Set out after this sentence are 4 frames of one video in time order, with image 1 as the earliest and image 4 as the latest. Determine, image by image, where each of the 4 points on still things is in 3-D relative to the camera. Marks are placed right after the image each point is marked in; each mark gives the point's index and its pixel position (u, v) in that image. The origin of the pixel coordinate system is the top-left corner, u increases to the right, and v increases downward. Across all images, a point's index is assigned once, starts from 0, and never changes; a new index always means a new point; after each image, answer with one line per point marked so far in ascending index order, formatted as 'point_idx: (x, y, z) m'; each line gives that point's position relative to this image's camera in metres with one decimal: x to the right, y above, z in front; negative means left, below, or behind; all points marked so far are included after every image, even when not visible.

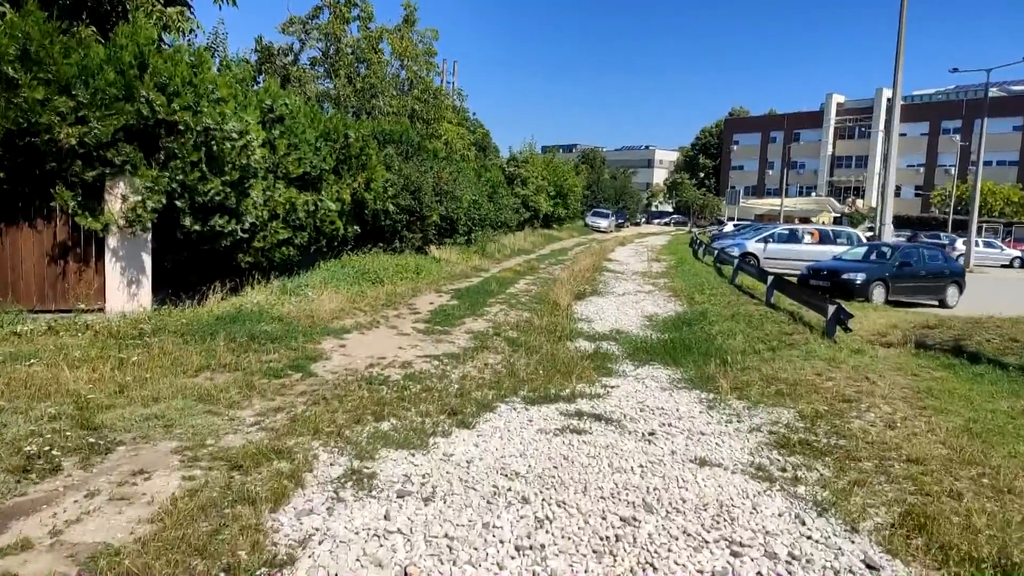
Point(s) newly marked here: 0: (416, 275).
0: (-1.9, +0.3, +14.8) m
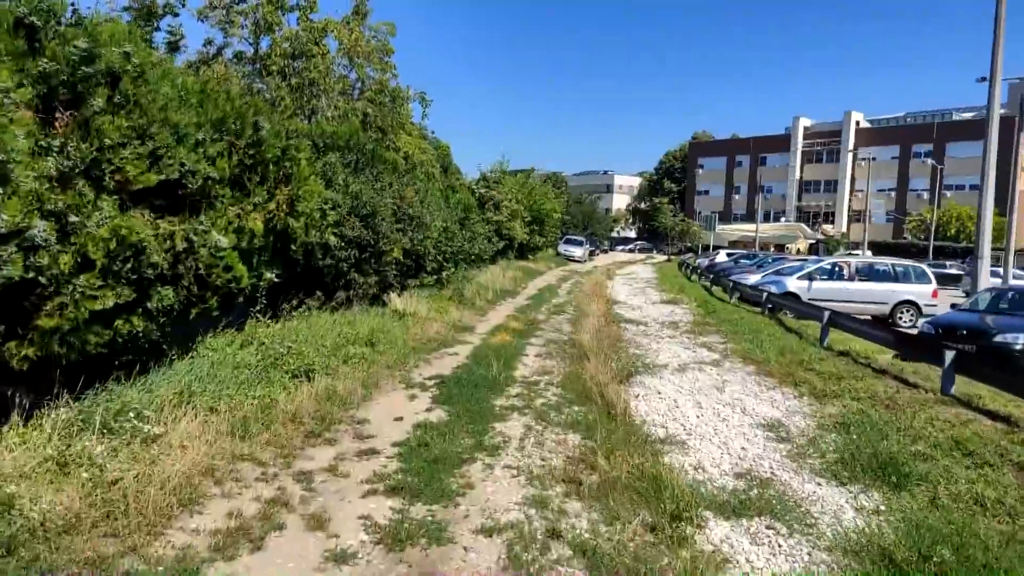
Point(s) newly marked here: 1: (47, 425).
0: (-1.8, -0.8, +9.2) m
1: (-3.1, -0.9, +4.9) m
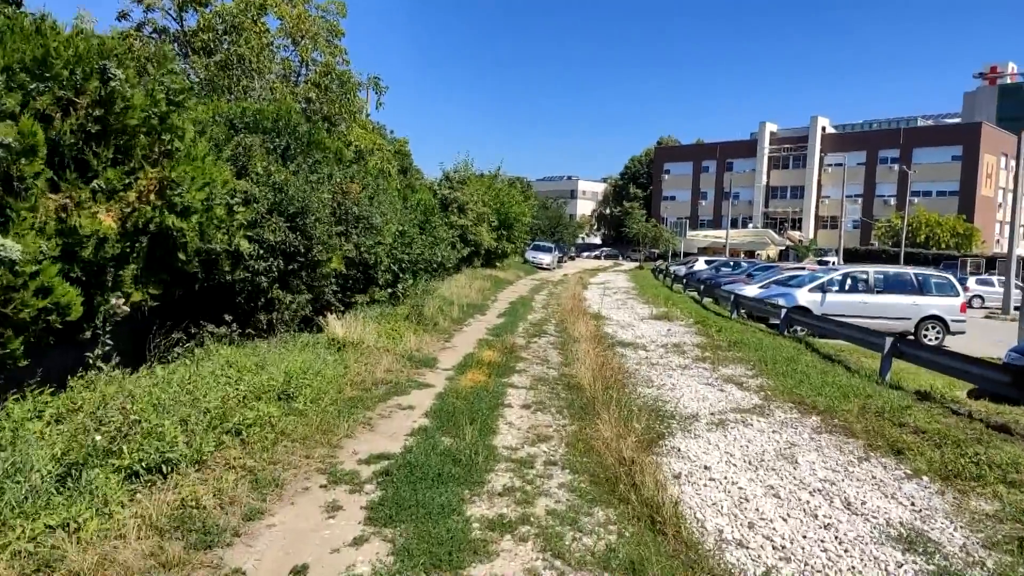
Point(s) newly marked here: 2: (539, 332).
0: (-1.9, -1.0, +6.1) m
1: (-3.0, -1.1, +1.8) m
2: (+0.5, -0.8, +14.0) m
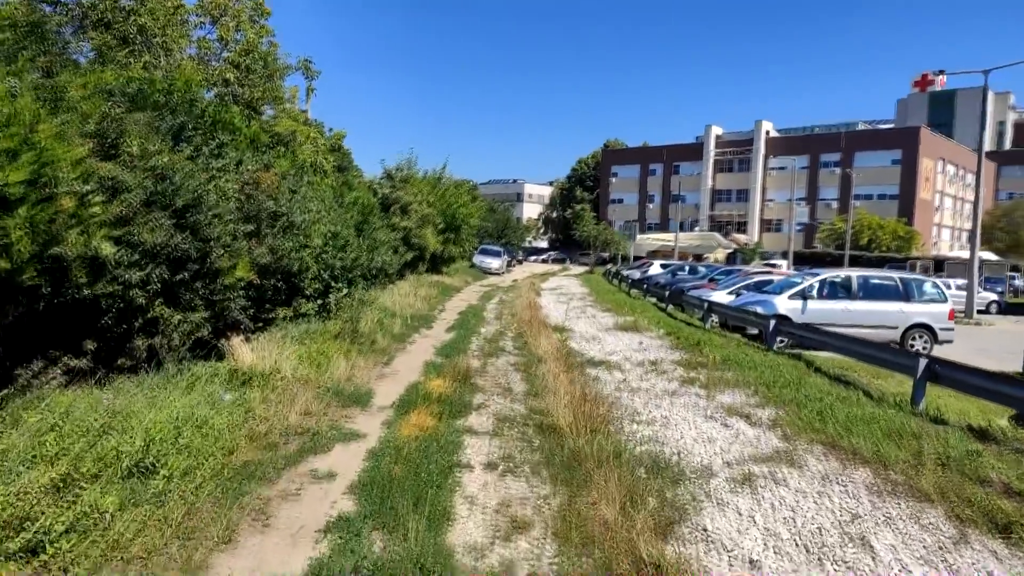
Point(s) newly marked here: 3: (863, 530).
0: (-2.1, -1.2, +4.0) m
1: (-2.9, -1.2, -0.5) m
2: (-0.3, -1.0, +12.0) m
3: (+2.4, -1.6, +5.0) m
